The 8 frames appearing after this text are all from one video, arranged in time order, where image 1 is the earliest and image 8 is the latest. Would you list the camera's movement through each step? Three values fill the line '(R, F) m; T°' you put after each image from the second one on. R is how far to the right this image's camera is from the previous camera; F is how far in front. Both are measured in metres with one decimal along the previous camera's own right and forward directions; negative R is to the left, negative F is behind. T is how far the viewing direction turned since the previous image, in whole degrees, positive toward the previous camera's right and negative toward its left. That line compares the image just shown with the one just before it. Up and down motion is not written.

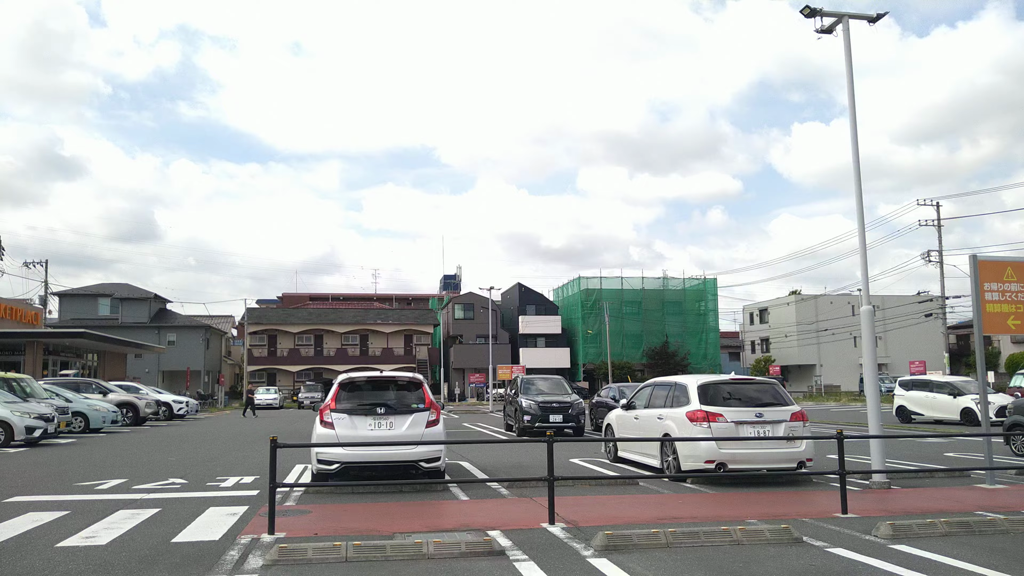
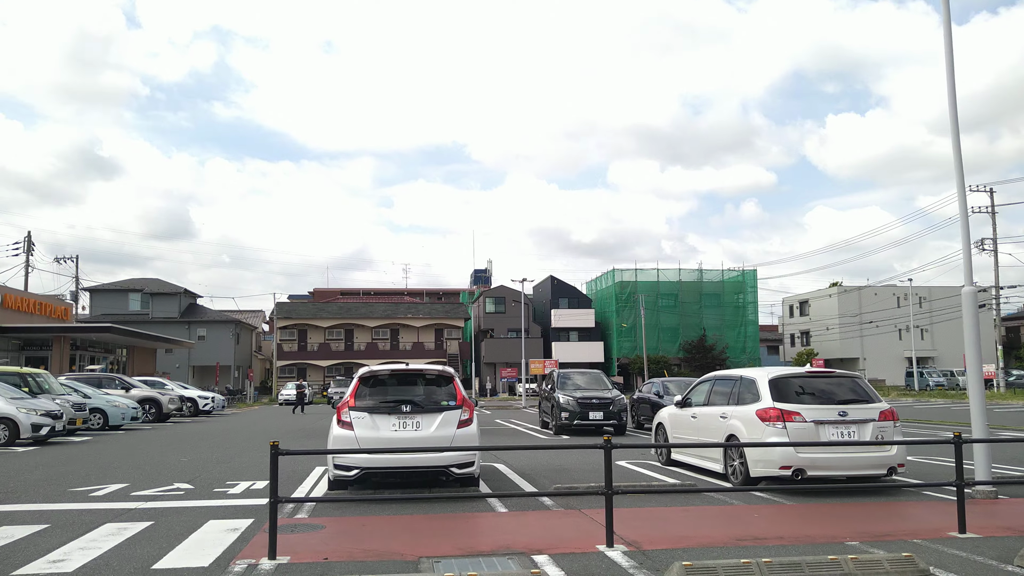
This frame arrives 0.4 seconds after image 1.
(-0.1, +1.2) m; -3°
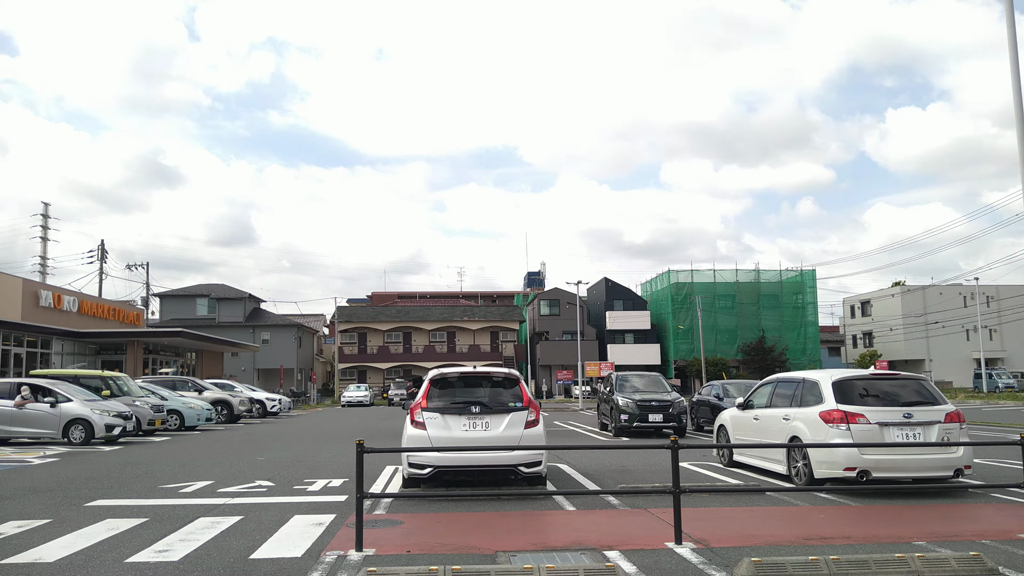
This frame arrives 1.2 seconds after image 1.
(-0.1, -0.3) m; -4°
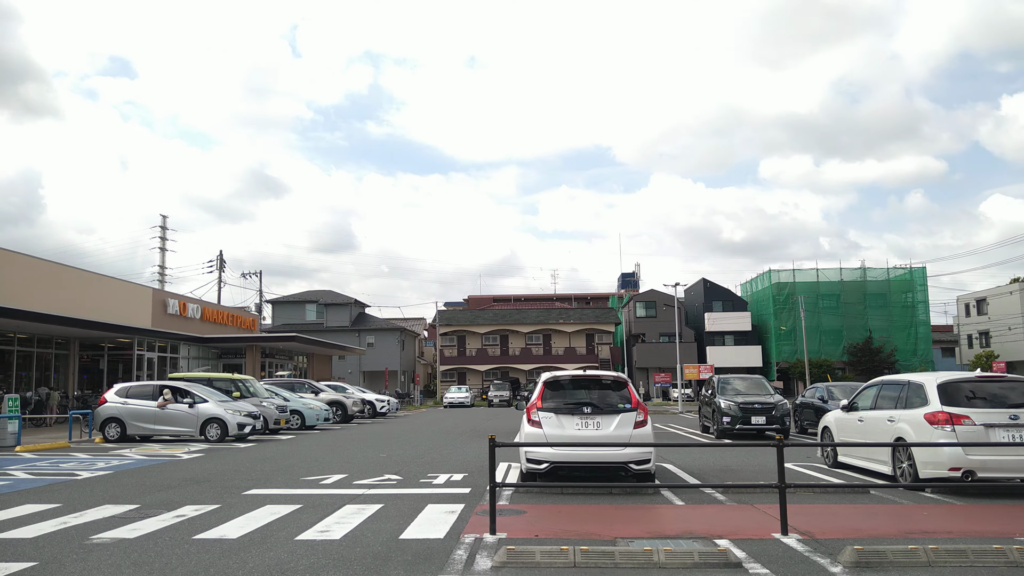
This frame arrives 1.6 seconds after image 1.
(-0.2, -0.8) m; -8°
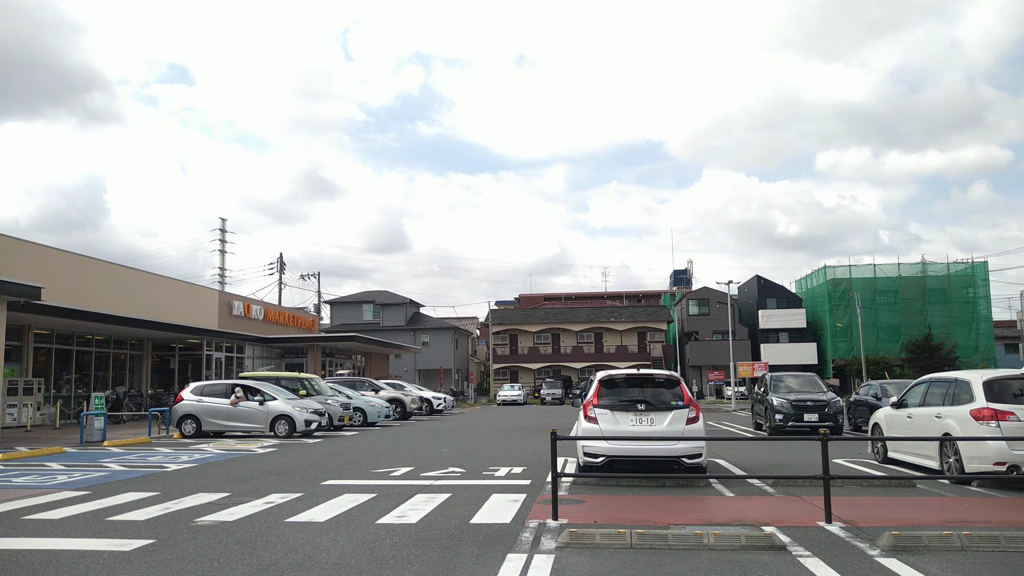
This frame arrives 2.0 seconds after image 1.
(-0.1, -0.6) m; -4°
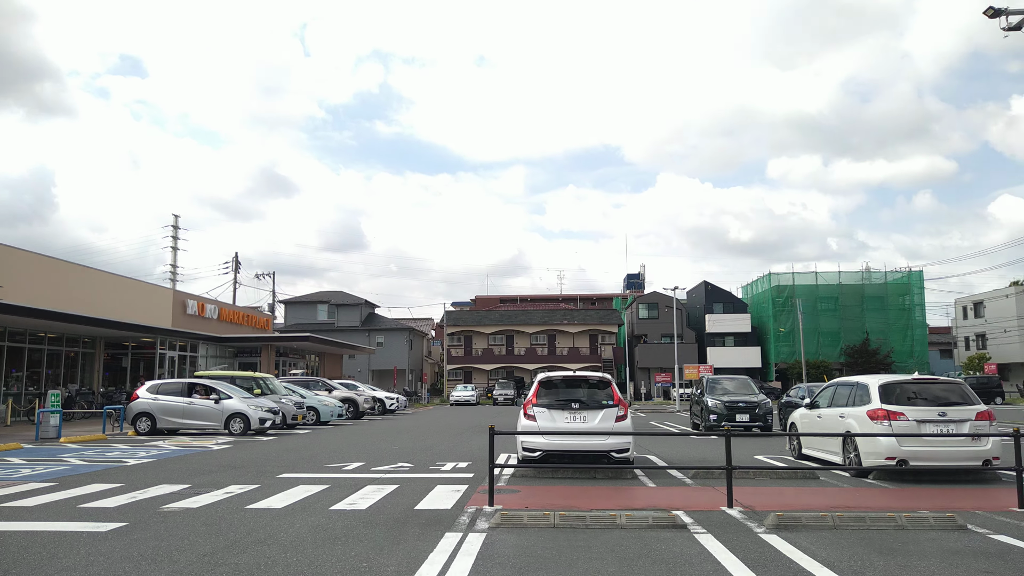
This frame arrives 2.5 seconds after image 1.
(+0.1, -0.8) m; +4°
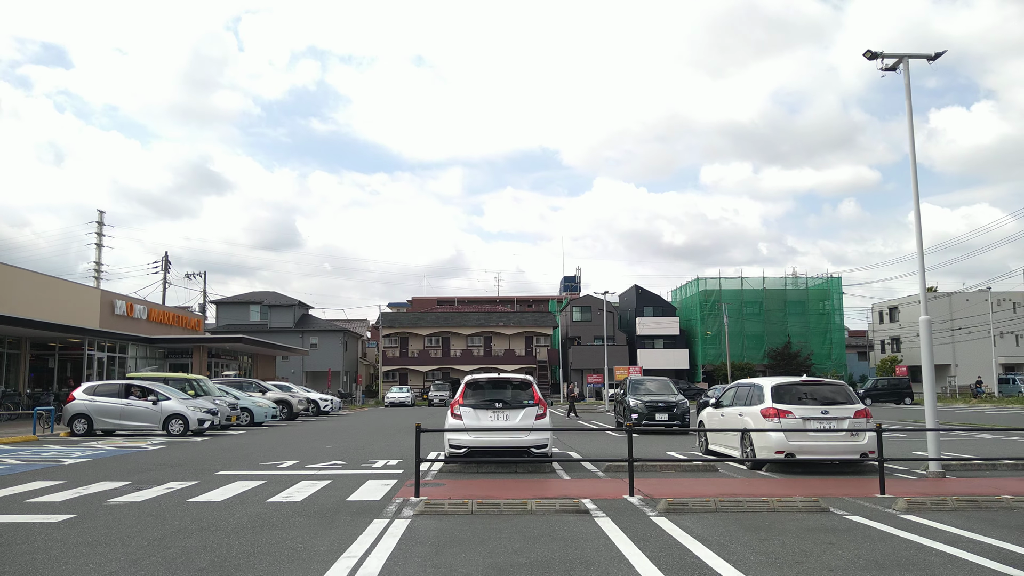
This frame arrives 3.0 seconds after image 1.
(+0.1, -0.8) m; +5°
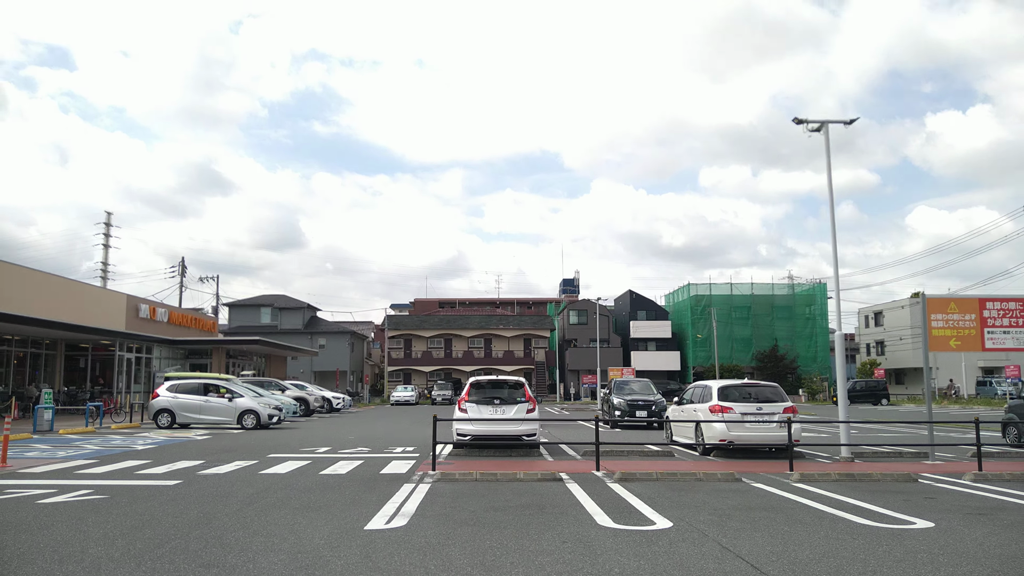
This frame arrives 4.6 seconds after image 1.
(+0.1, -2.6) m; 0°
